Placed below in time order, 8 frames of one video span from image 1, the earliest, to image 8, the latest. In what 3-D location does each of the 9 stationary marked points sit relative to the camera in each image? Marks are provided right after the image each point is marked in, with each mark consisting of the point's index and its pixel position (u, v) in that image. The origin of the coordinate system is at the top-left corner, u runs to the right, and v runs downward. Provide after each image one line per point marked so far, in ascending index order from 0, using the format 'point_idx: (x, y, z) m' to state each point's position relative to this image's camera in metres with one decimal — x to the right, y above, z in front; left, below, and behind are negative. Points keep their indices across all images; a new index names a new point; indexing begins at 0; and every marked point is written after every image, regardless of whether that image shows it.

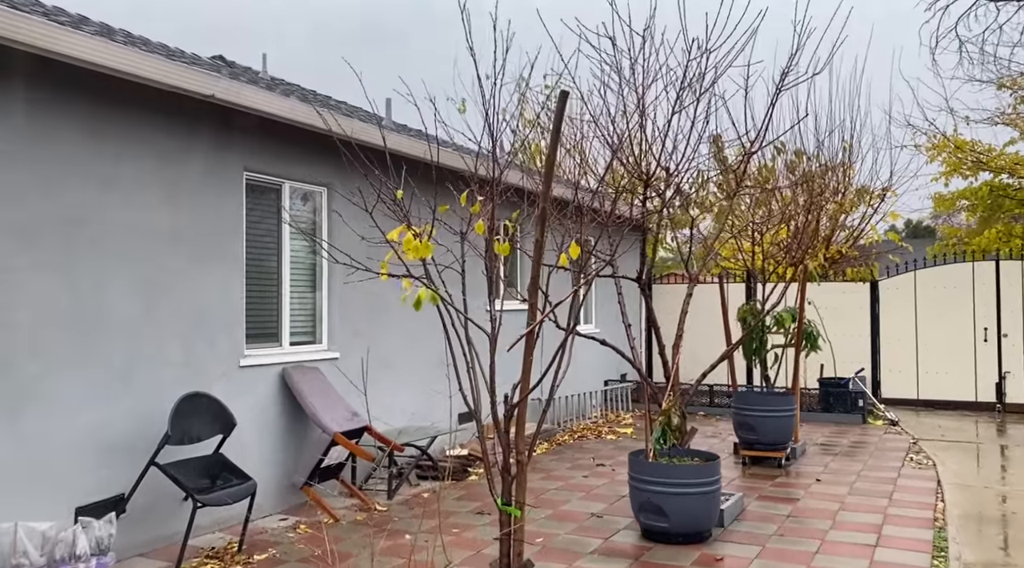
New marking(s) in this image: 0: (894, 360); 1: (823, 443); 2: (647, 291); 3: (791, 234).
0: (+5.8, -1.2, +13.6) m
1: (+3.5, -1.8, +9.9) m
2: (+0.9, 0.0, +5.8) m
3: (+3.1, +0.5, +10.0) m
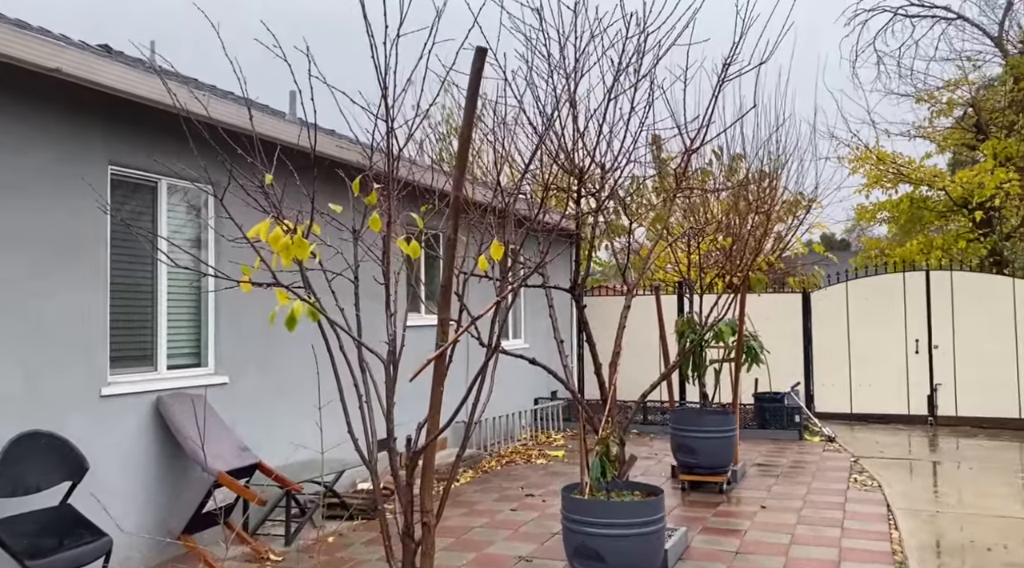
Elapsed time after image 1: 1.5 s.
0: (+4.7, -1.4, +13.4) m
1: (+2.7, -1.9, +9.5) m
2: (+0.4, -0.1, +5.2) m
3: (+2.3, +0.4, +9.5) m
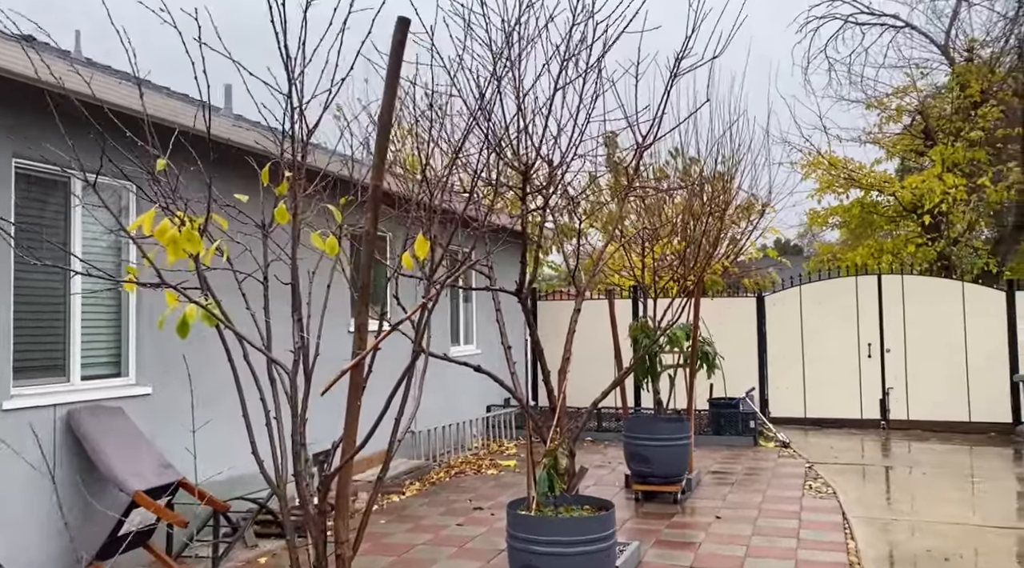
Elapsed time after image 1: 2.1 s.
0: (+4.0, -1.4, +13.3) m
1: (+2.1, -2.0, +9.3) m
2: (+0.1, -0.1, +5.0) m
3: (+1.7, +0.4, +9.4) m
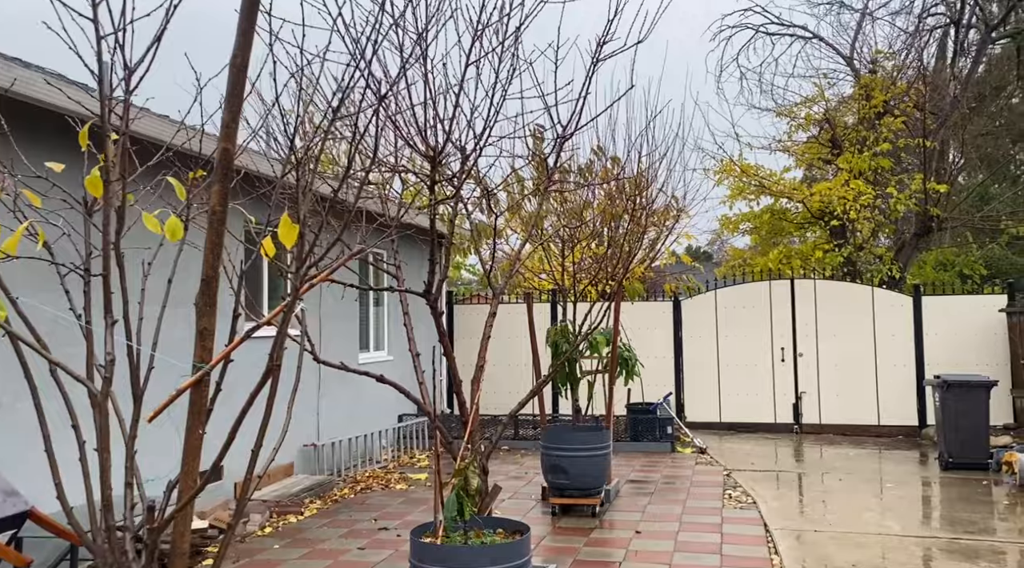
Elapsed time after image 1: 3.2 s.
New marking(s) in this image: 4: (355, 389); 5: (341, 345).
0: (+2.7, -1.5, +13.2) m
1: (+1.2, -2.0, +9.0) m
2: (-0.4, -0.1, +4.5) m
3: (+0.8, +0.3, +9.1) m
4: (-1.6, -1.1, +9.3) m
5: (-2.0, -0.7, +10.2) m
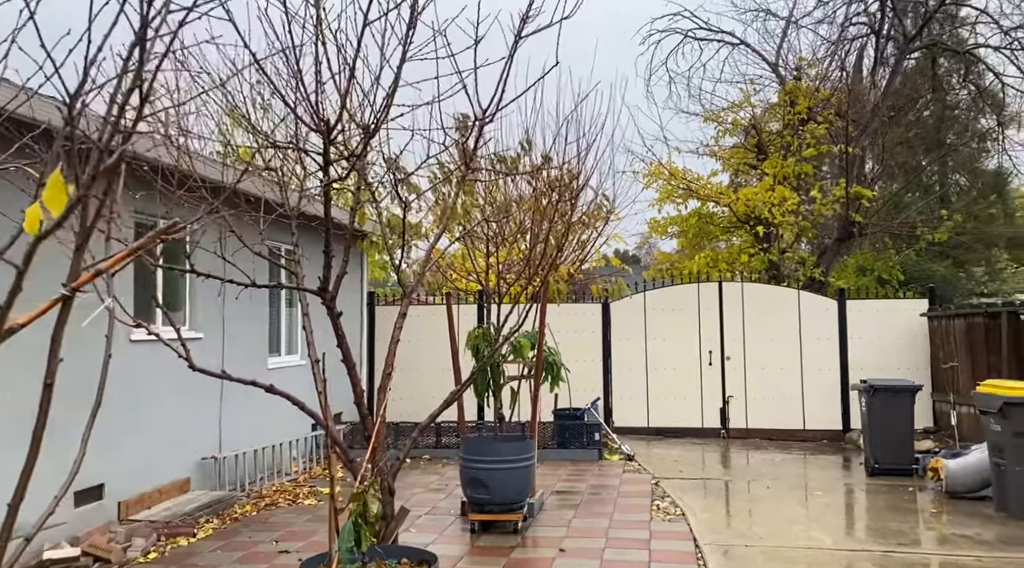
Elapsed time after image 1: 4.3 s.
0: (+1.6, -1.5, +12.9) m
1: (+0.5, -2.0, +8.7) m
2: (-0.8, -0.1, +4.1) m
3: (+0.1, +0.3, +8.7) m
4: (-2.4, -1.1, +8.7) m
5: (-2.9, -0.7, +9.6) m
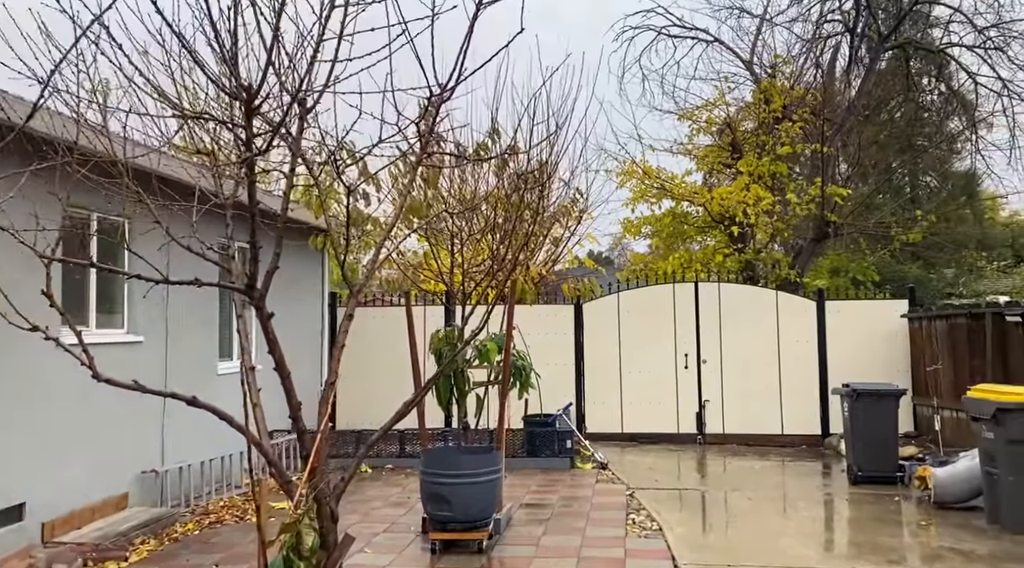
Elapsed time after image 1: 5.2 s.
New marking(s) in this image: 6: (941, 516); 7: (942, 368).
0: (+1.2, -1.5, +12.5) m
1: (+0.2, -2.0, +8.2) m
2: (-1.0, -0.1, +3.5) m
3: (-0.2, +0.3, +8.2) m
4: (-2.7, -1.1, +8.1) m
5: (-3.2, -0.7, +9.0) m
6: (+3.7, -2.0, +7.7) m
7: (+5.2, -1.0, +10.9) m
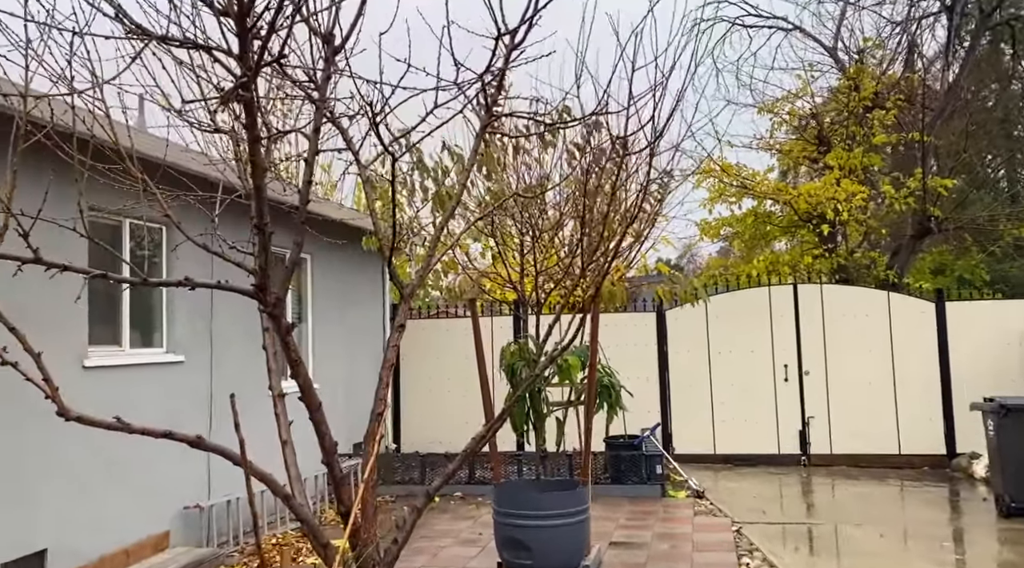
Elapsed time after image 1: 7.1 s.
0: (+2.2, -1.6, +11.2) m
1: (+0.8, -2.0, +7.0) m
2: (-0.7, -0.1, +2.5) m
3: (+0.4, +0.3, +7.1) m
4: (-2.0, -1.2, +7.2) m
5: (-2.5, -0.8, +8.1) m
6: (+4.4, -2.0, +6.3) m
7: (+6.1, -1.0, +9.3) m
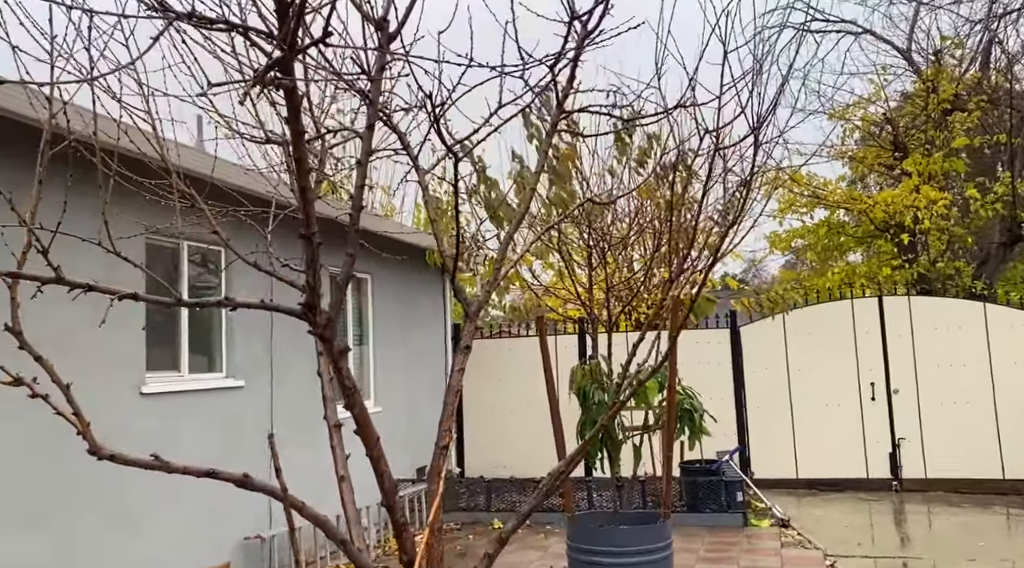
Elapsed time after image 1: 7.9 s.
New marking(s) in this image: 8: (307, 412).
0: (+3.0, -1.7, +10.6) m
1: (+1.4, -2.1, +6.5) m
2: (-0.5, -0.2, +2.1) m
3: (+0.9, +0.2, +6.6) m
4: (-1.5, -1.3, +6.9) m
5: (-1.9, -1.0, +7.9) m
6: (+4.8, -2.0, +5.6) m
7: (+6.8, -1.0, +8.5) m
8: (-1.8, -1.1, +7.9) m
